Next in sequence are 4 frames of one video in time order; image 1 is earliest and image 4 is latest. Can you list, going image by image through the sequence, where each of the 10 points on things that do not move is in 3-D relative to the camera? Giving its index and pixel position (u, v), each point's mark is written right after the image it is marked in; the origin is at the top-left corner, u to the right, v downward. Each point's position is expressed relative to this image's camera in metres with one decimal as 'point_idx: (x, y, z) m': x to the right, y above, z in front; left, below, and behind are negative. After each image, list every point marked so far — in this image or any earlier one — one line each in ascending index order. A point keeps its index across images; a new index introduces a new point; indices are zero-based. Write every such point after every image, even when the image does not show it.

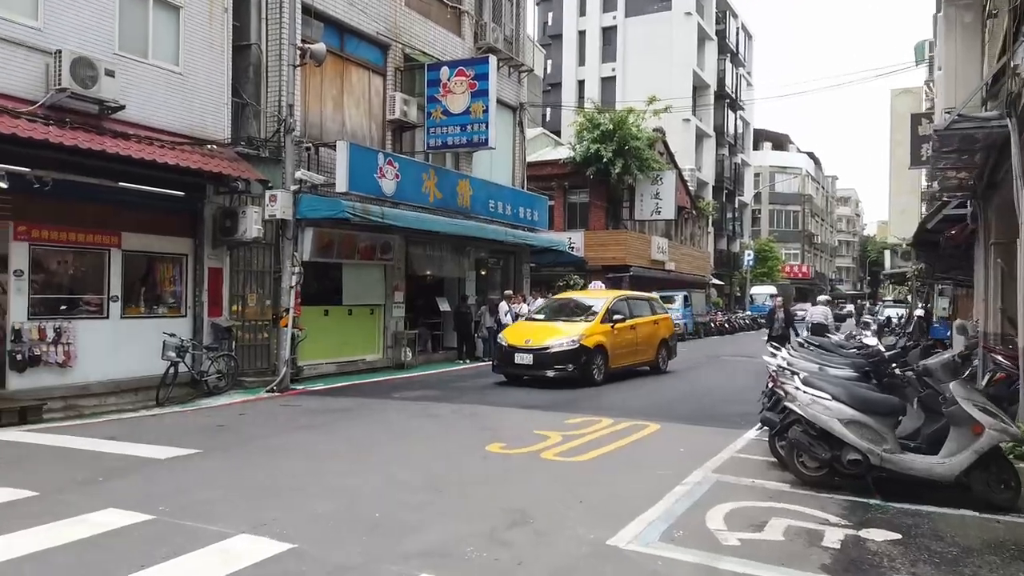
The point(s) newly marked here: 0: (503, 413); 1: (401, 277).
0: (-0.1, -1.6, +9.6) m
1: (-2.4, +0.2, +16.4) m
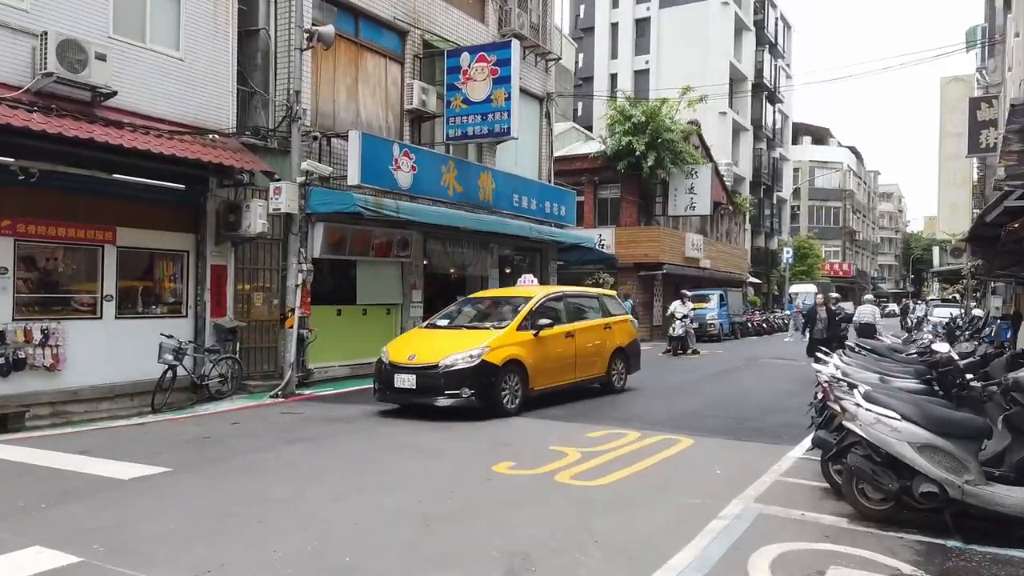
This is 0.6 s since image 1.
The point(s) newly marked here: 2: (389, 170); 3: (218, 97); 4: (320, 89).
0: (+0.1, -1.6, +8.7) m
1: (-1.9, +0.3, +15.6) m
2: (-2.2, +2.1, +13.5) m
3: (-4.6, +2.9, +11.6) m
4: (-3.4, +3.5, +13.4) m
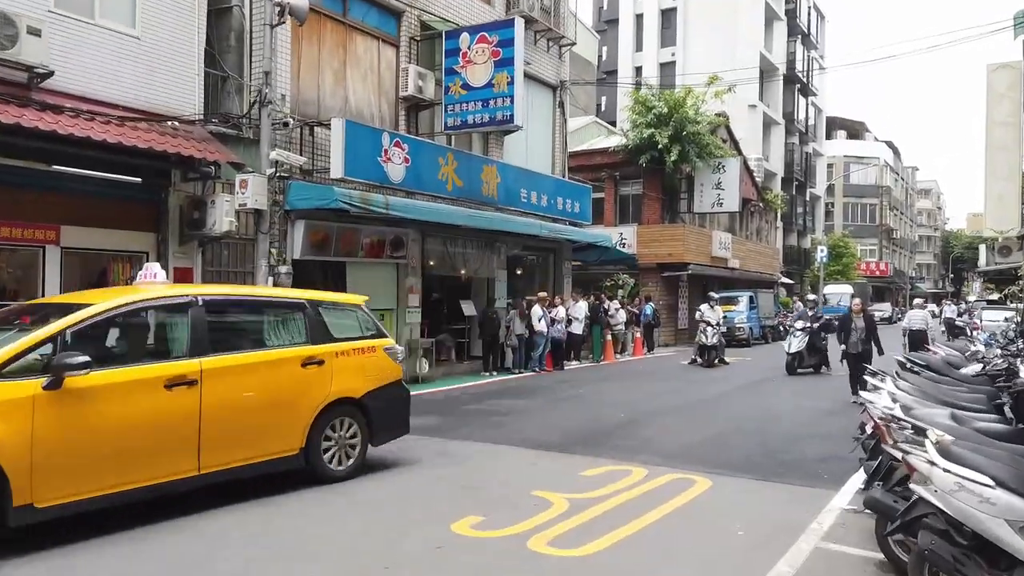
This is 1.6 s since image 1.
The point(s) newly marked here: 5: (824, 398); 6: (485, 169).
0: (-0.1, -1.6, +7.4) m
1: (-1.8, +0.2, +14.3) m
2: (-2.2, +2.0, +12.2) m
3: (-4.6, +2.9, +10.5) m
4: (-3.4, +3.5, +12.1) m
5: (+4.9, -1.7, +11.7) m
6: (-0.5, +2.4, +15.1) m
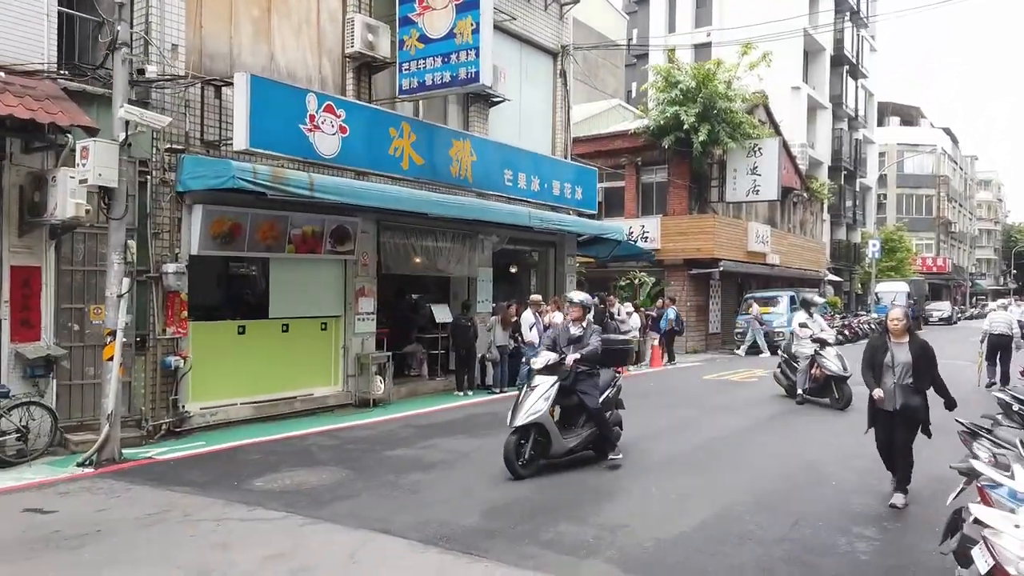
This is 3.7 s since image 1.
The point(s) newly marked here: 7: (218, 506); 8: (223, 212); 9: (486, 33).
0: (-0.8, -1.7, +4.7) m
1: (-2.2, +0.2, +11.7) m
2: (-2.7, +2.0, +9.7) m
3: (-5.2, +2.8, +8.0) m
4: (-3.9, +3.4, +9.6) m
5: (+4.3, -1.7, +8.8) m
6: (-0.9, +2.4, +12.4) m
7: (-2.3, -1.7, +5.8) m
8: (-3.6, +1.0, +9.4) m
9: (-0.3, +3.5, +10.5) m
